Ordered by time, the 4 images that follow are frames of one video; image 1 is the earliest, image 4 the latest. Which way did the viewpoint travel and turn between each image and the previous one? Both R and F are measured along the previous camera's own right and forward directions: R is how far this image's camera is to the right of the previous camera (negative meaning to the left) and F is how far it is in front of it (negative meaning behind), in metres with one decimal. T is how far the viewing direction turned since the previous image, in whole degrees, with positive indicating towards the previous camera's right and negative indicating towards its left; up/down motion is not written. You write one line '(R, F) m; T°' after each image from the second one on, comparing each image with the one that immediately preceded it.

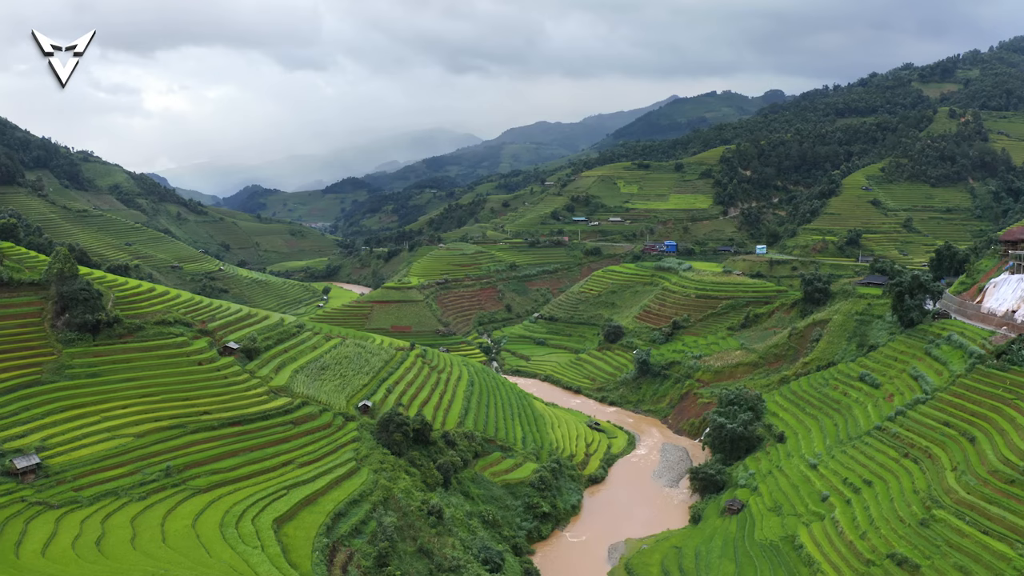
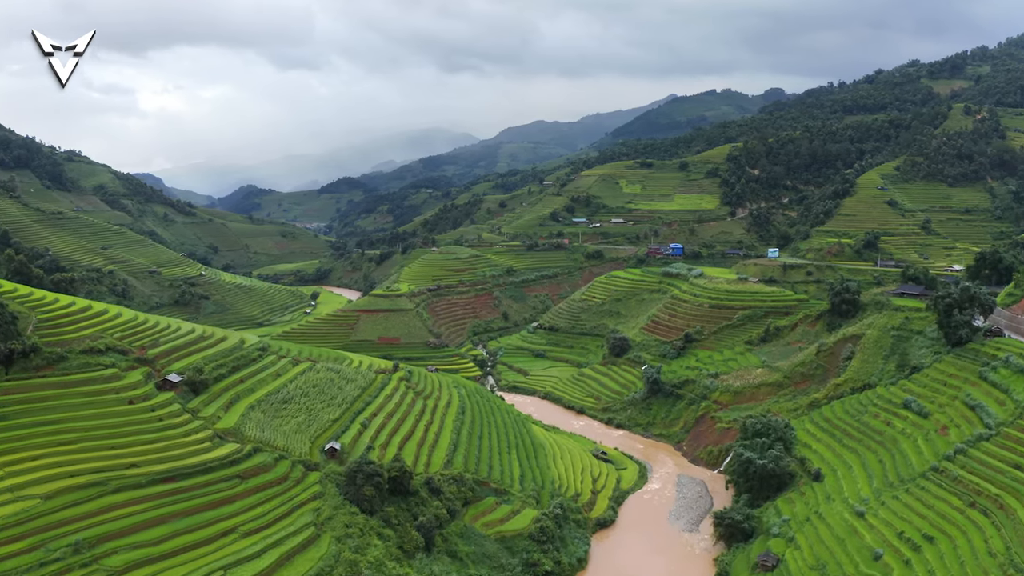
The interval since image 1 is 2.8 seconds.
(+0.1, +4.0) m; 0°
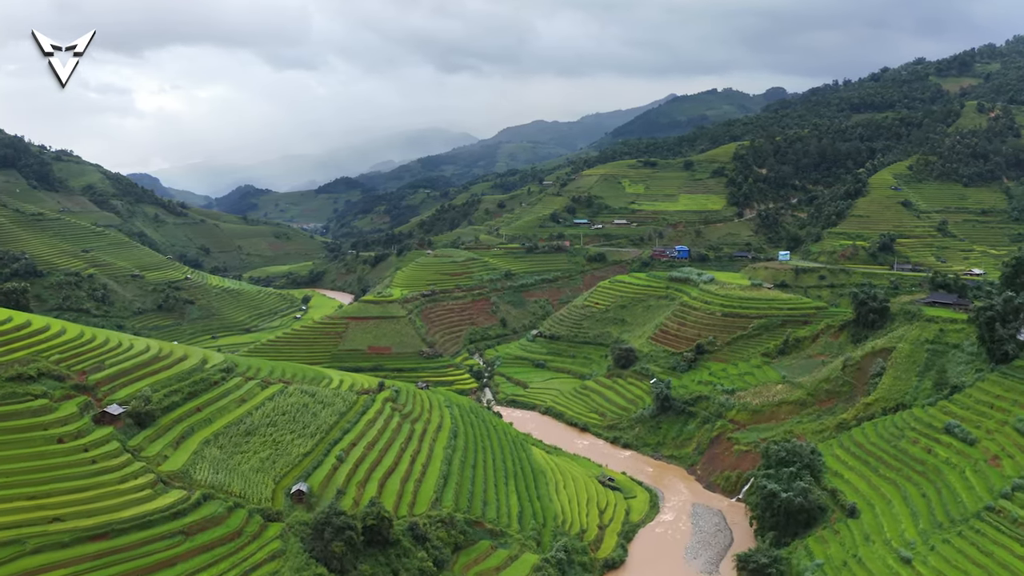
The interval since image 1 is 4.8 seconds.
(+0.1, +3.0) m; 0°
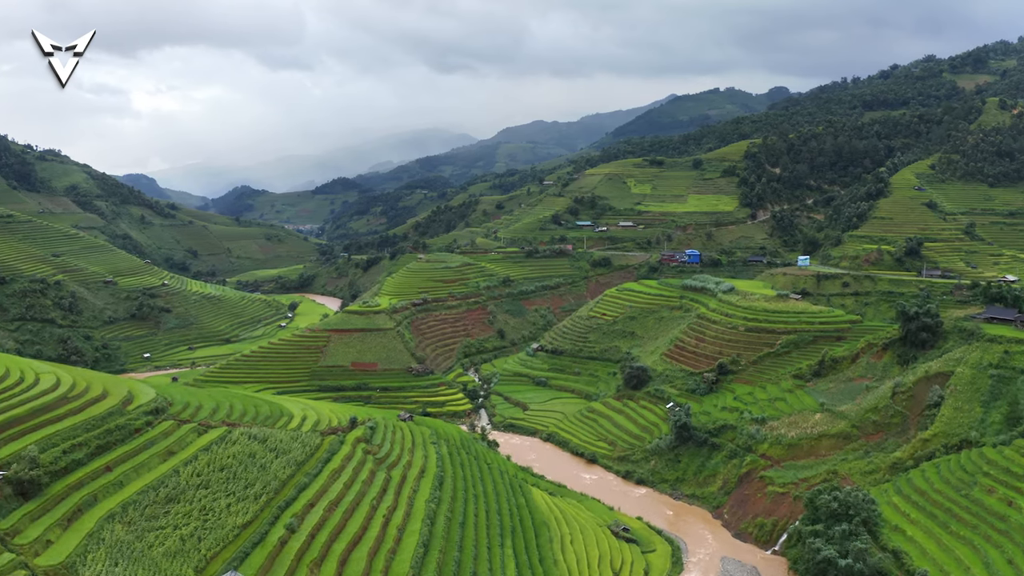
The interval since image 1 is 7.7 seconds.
(+0.1, +4.4) m; 0°
